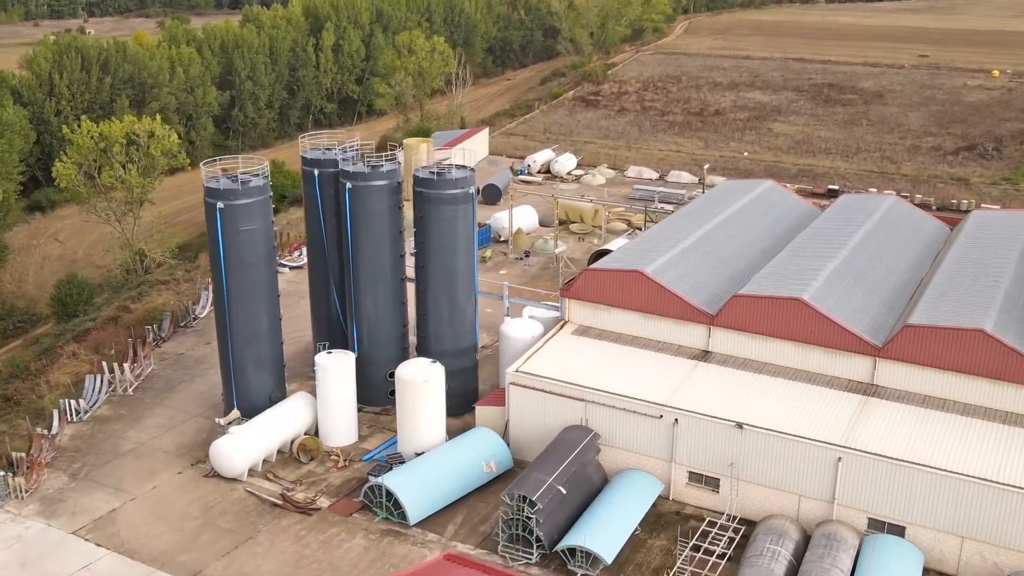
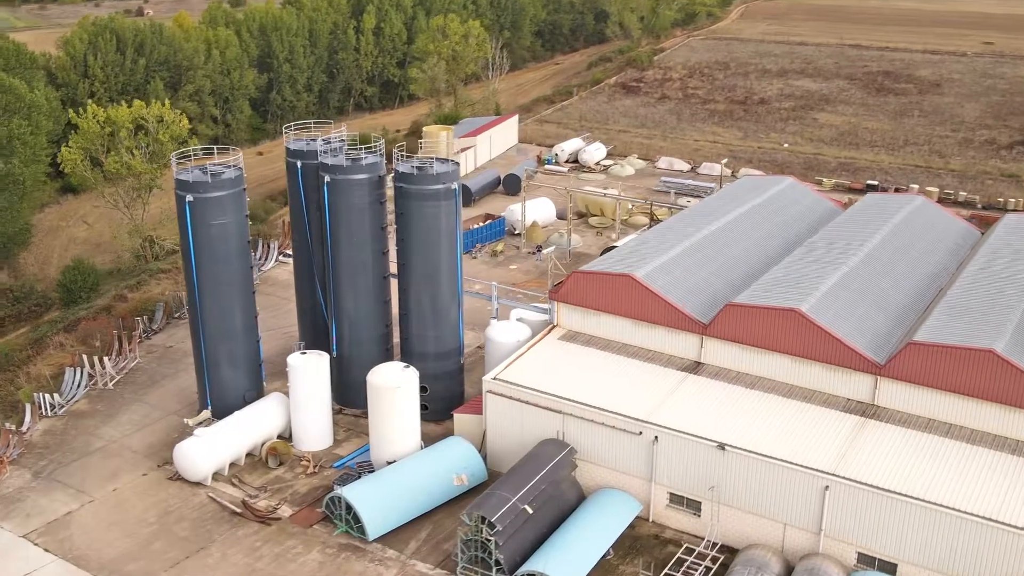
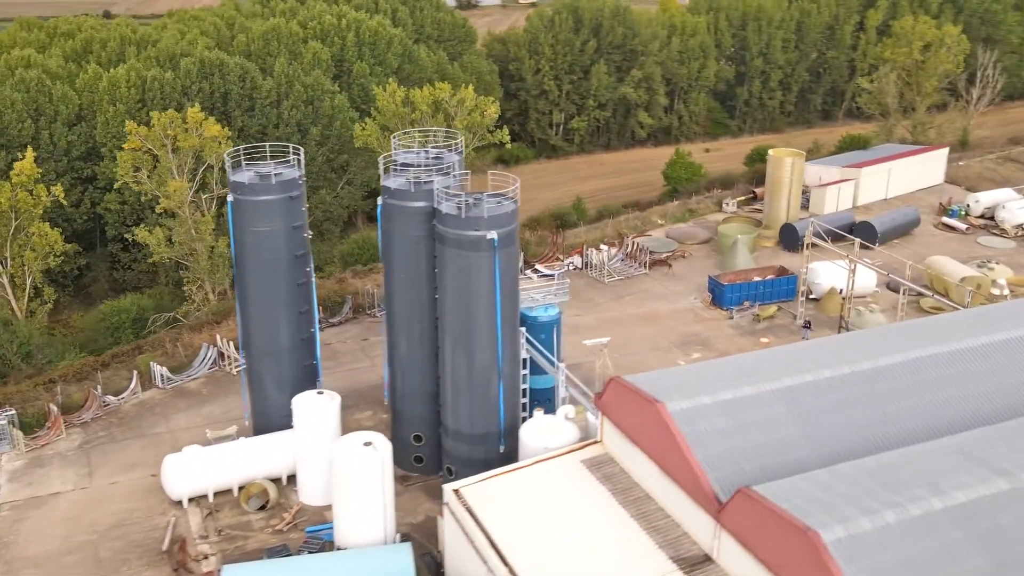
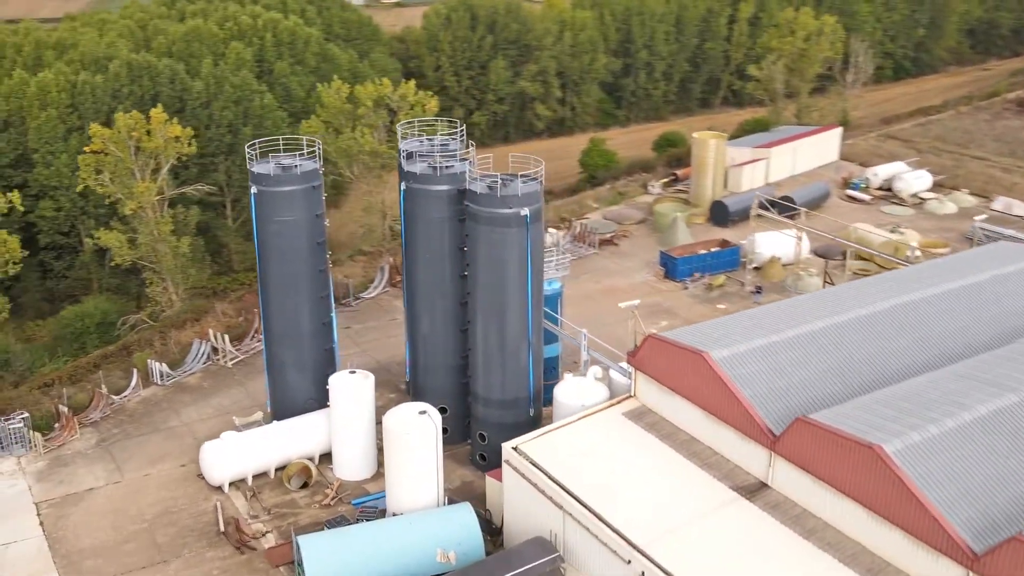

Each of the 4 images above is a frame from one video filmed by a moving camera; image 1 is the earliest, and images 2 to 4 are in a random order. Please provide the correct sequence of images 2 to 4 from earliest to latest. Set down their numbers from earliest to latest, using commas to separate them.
2, 4, 3
